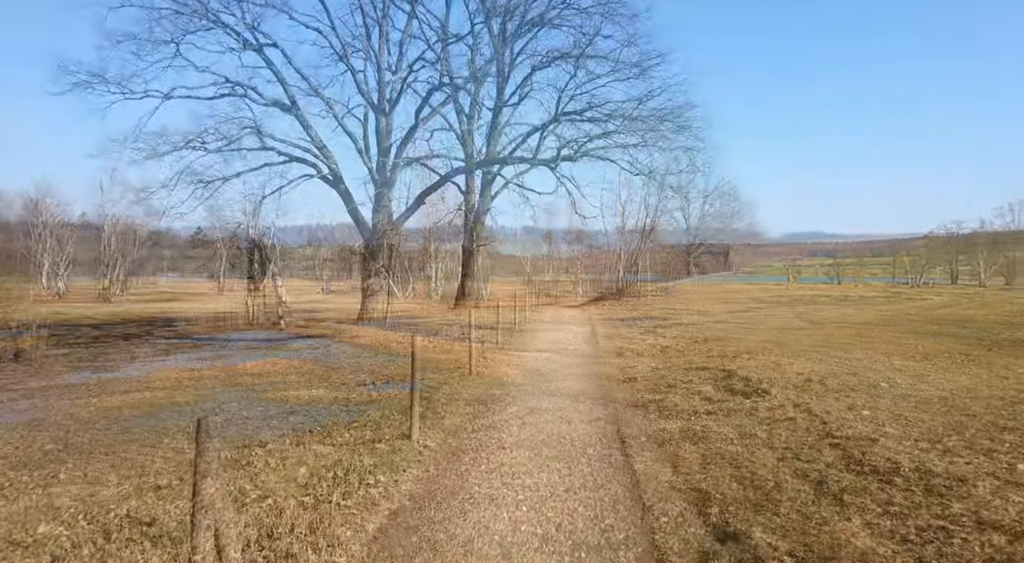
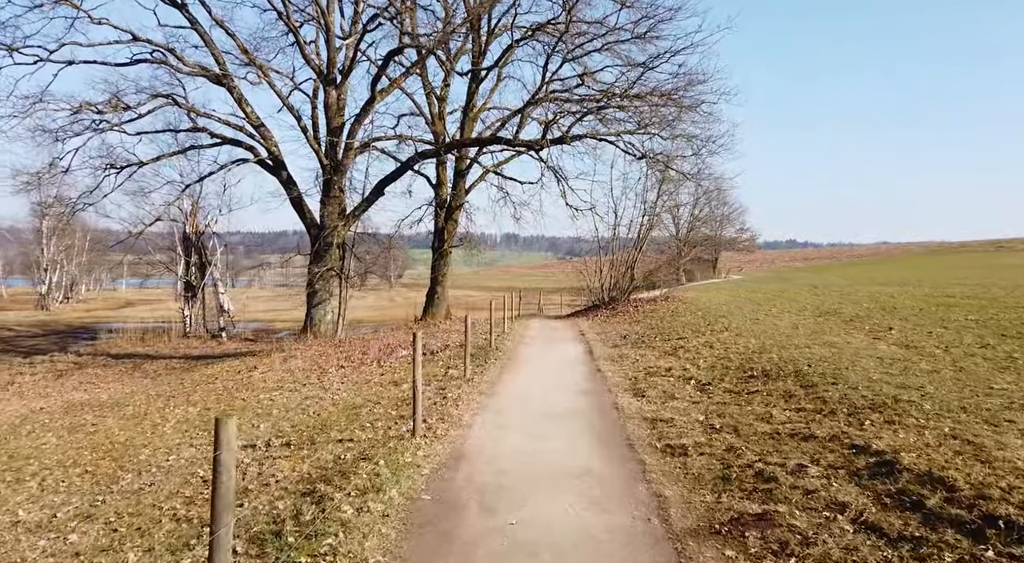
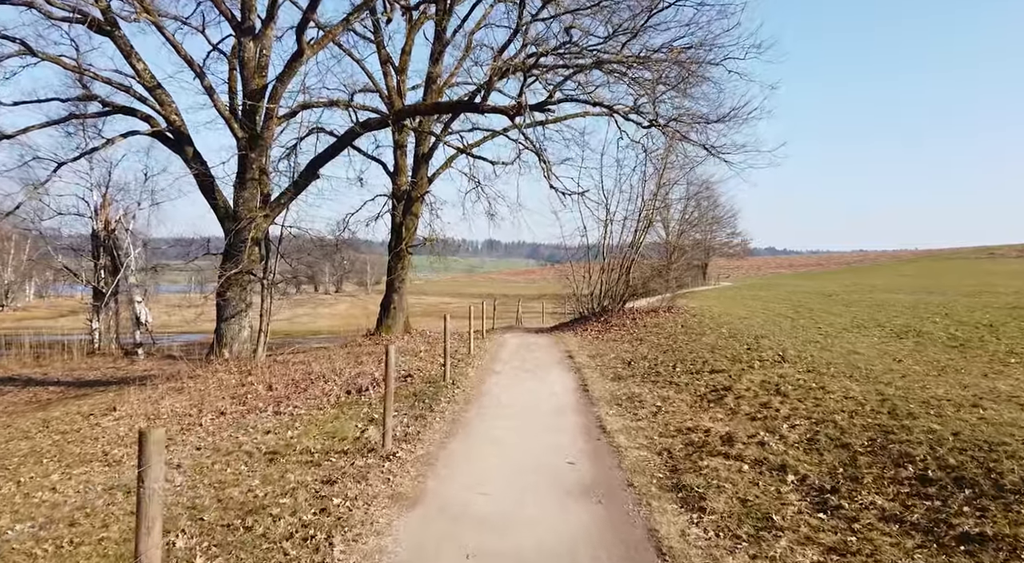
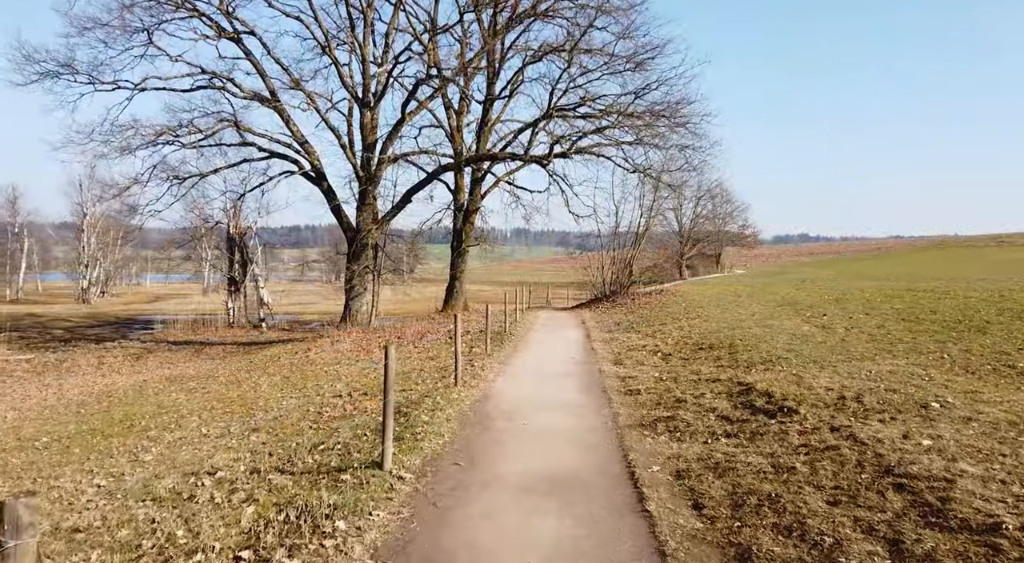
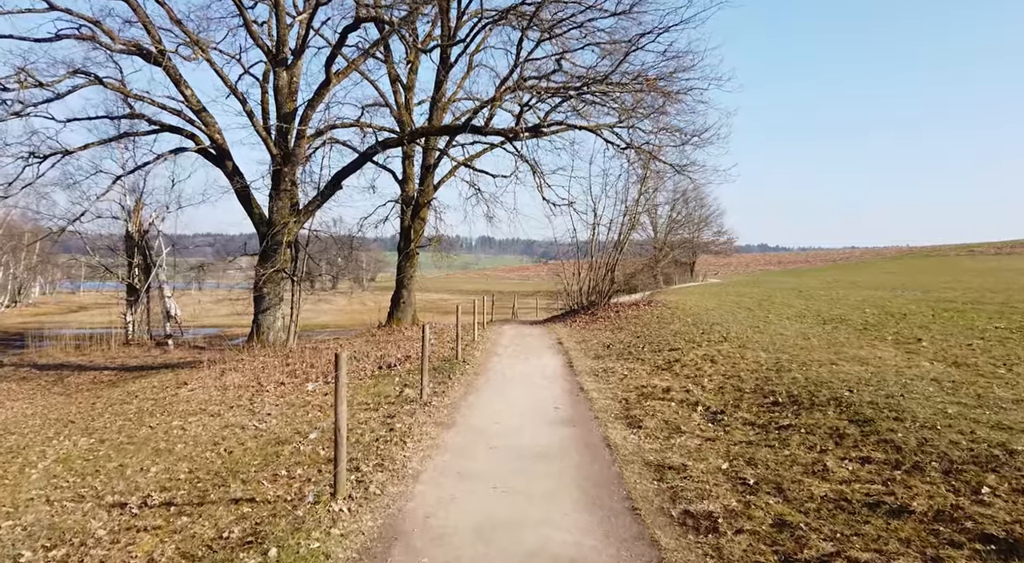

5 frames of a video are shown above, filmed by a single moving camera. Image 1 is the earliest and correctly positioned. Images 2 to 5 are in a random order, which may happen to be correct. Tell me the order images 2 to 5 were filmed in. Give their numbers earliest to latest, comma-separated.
4, 2, 5, 3
